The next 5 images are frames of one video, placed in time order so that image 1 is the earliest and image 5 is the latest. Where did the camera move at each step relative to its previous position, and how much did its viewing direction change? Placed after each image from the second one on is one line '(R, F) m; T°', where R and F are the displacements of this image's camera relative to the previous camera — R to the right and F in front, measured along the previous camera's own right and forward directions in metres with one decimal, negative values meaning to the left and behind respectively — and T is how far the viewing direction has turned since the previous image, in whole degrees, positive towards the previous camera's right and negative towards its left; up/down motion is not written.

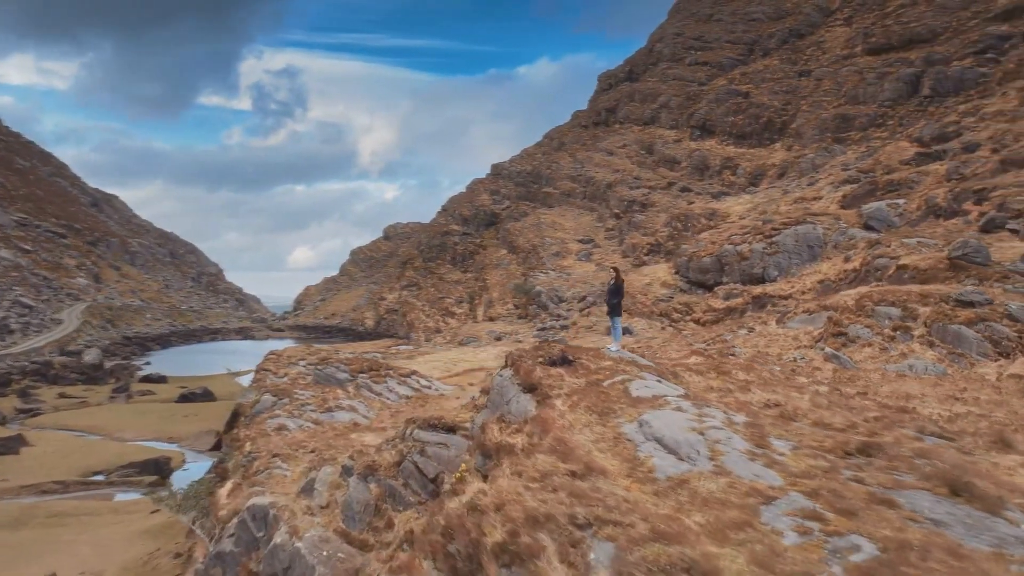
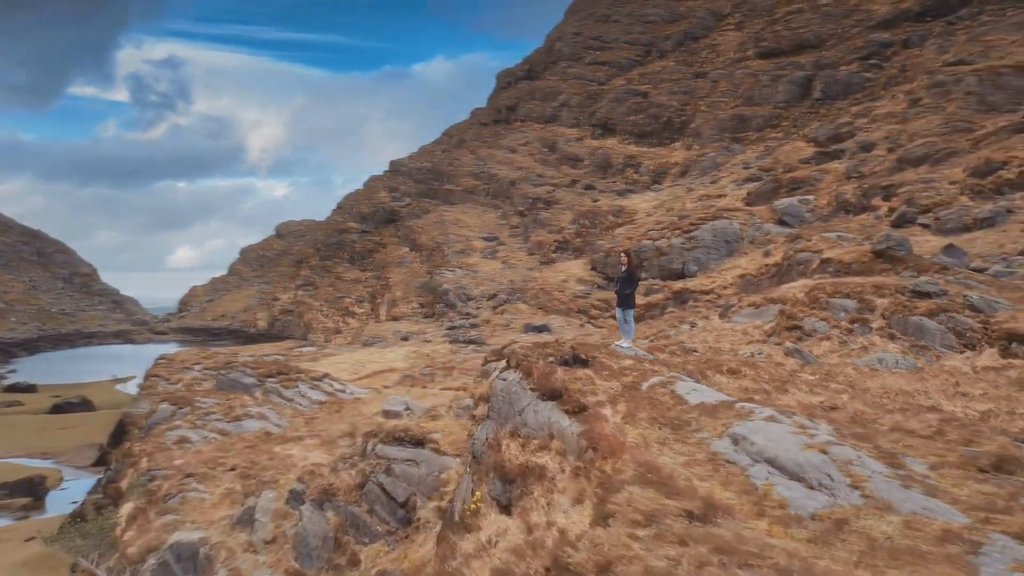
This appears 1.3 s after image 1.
(-0.7, +1.1) m; +7°
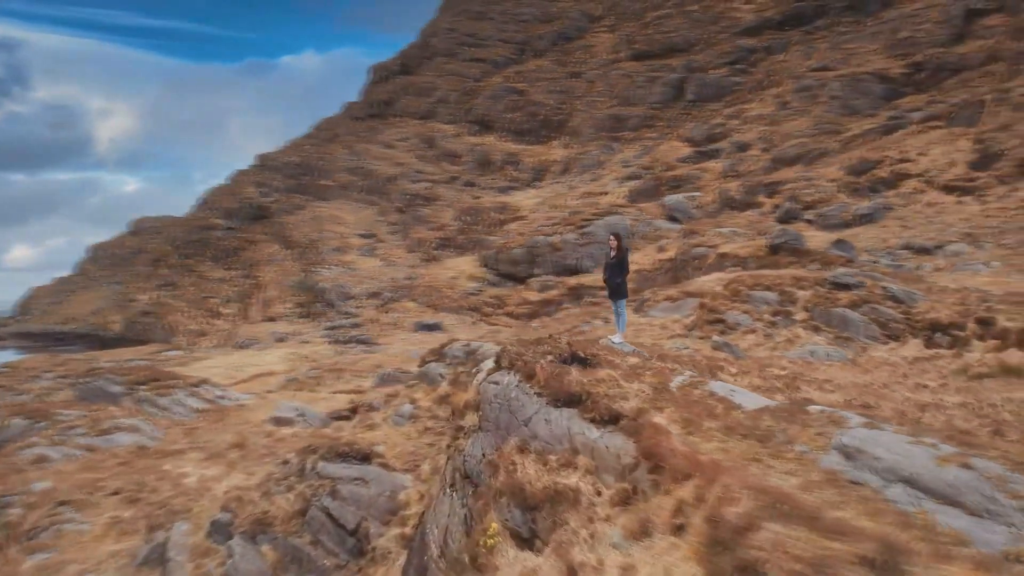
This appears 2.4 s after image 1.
(-0.6, +0.8) m; +9°
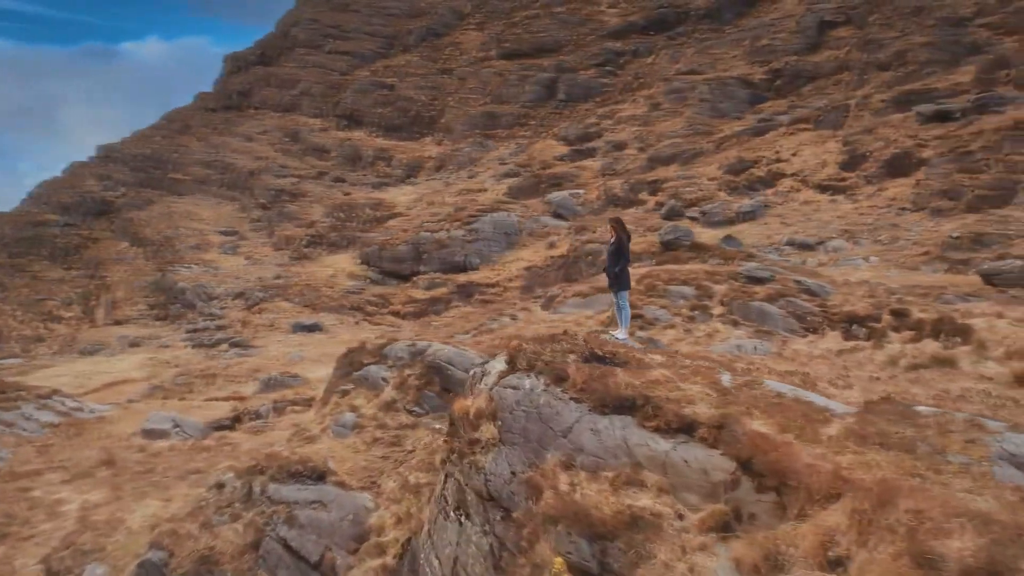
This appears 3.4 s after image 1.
(-0.7, +0.6) m; +10°
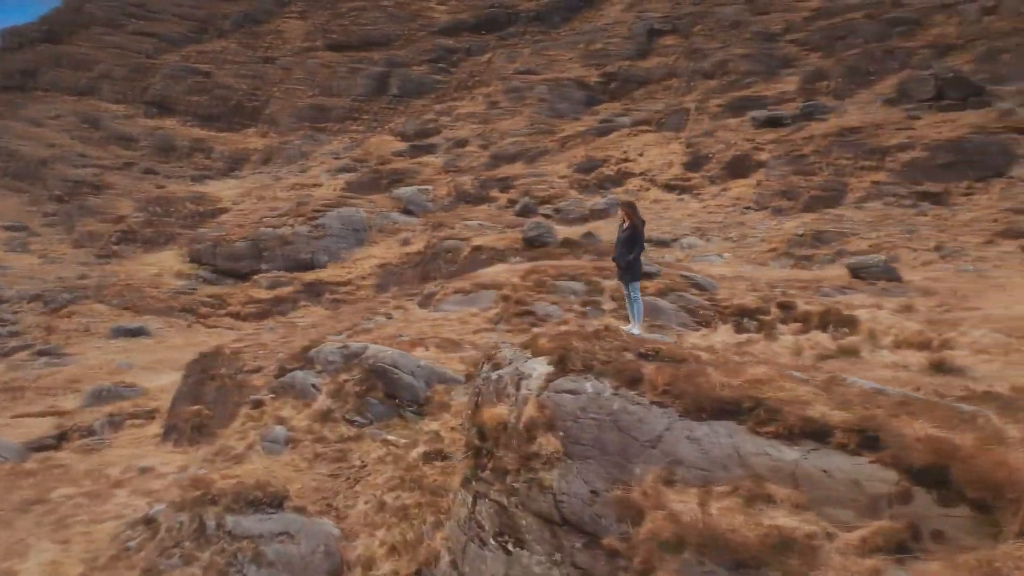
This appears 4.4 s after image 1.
(-0.9, +0.6) m; +12°
